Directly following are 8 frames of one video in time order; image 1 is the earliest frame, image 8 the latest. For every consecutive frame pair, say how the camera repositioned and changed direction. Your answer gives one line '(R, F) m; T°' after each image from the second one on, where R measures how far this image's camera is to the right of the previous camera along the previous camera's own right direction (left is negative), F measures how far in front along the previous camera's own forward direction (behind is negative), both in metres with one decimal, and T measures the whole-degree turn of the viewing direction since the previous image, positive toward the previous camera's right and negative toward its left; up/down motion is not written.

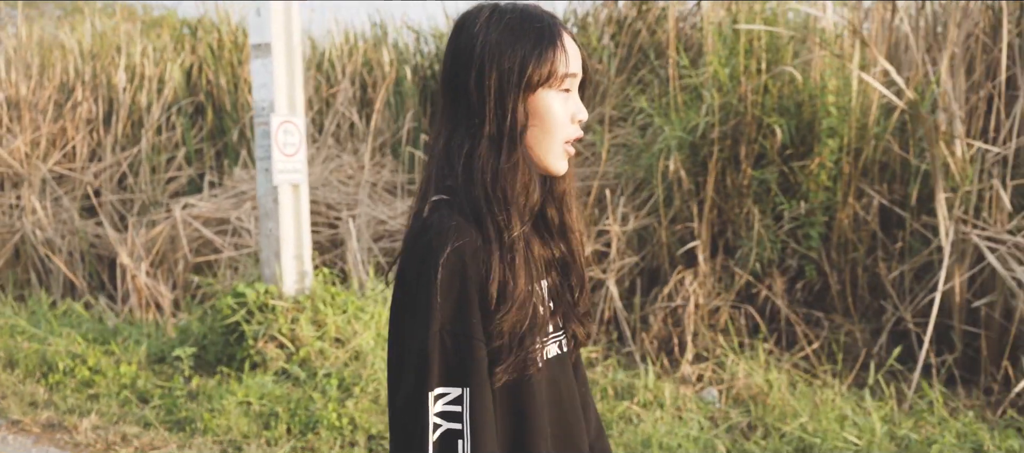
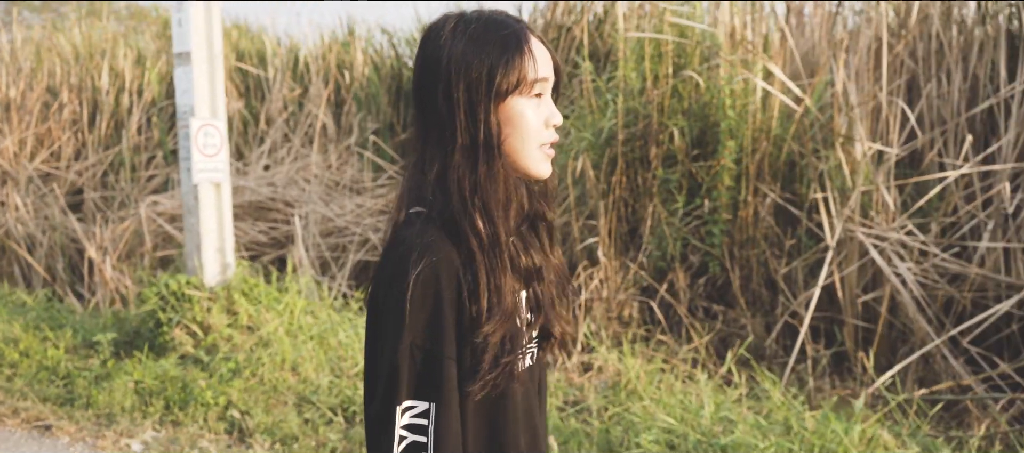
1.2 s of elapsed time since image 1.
(+0.6, -0.2) m; -2°
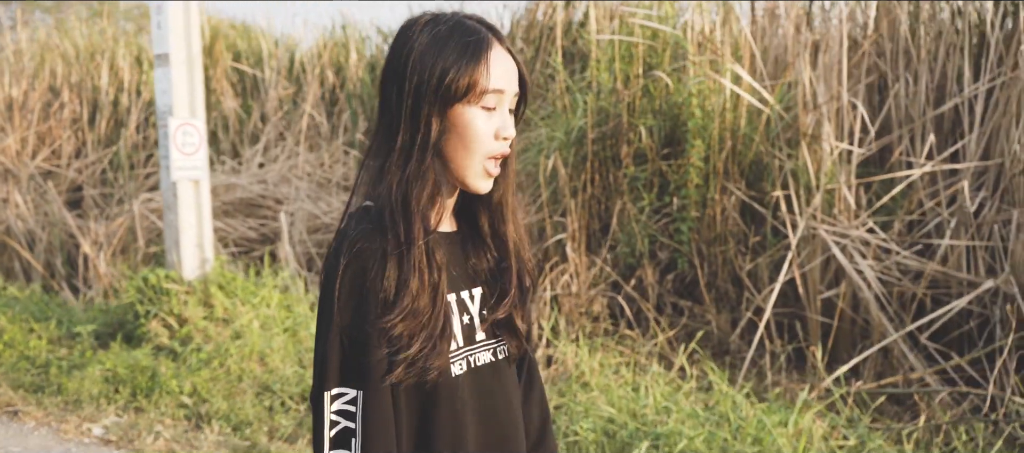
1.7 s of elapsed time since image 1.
(+0.2, -0.1) m; -1°
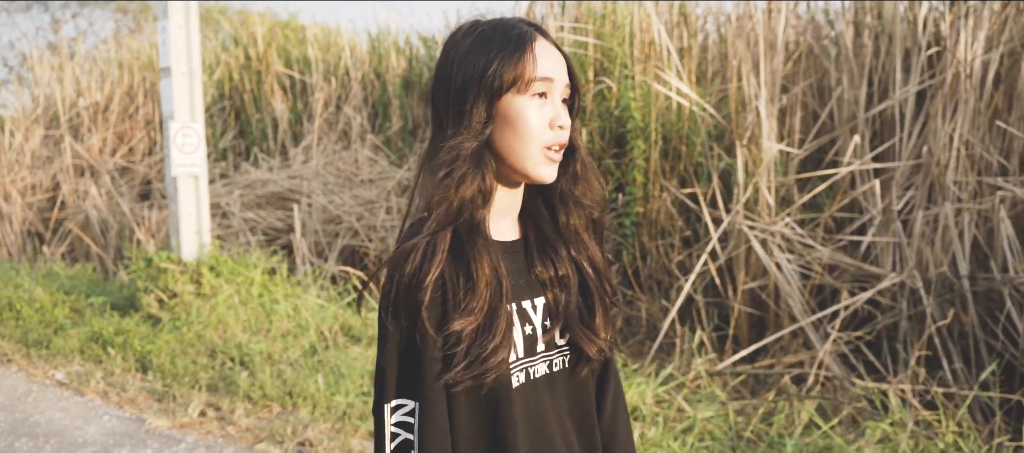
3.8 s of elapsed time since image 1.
(+0.8, -0.4) m; -8°
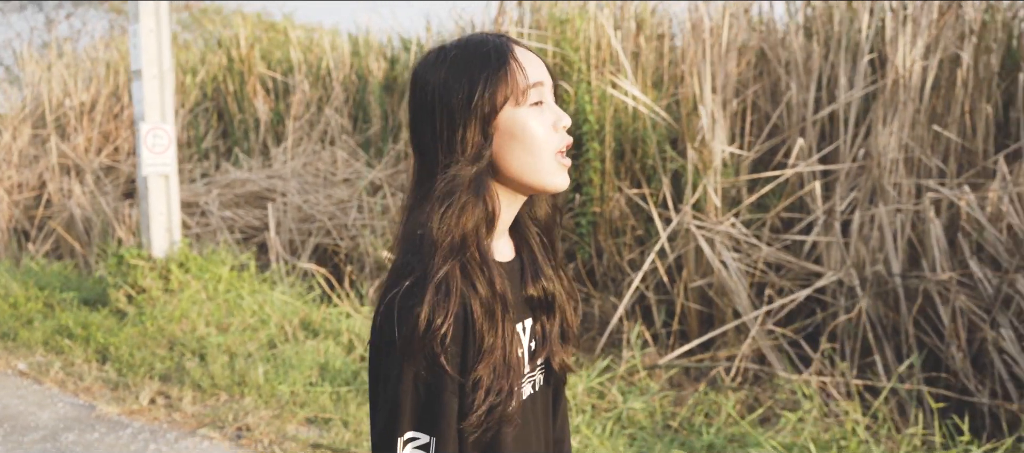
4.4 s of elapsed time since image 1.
(+0.2, -0.1) m; 0°
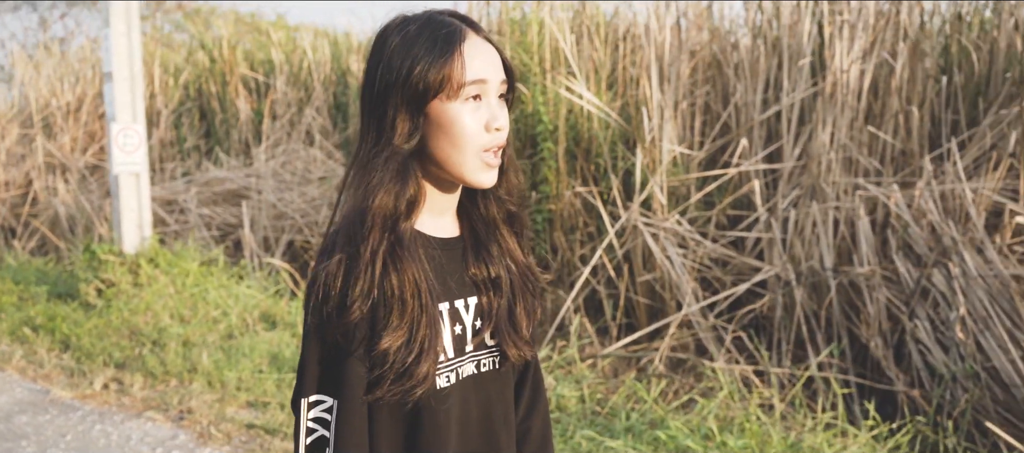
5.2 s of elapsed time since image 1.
(+0.2, -0.2) m; 0°
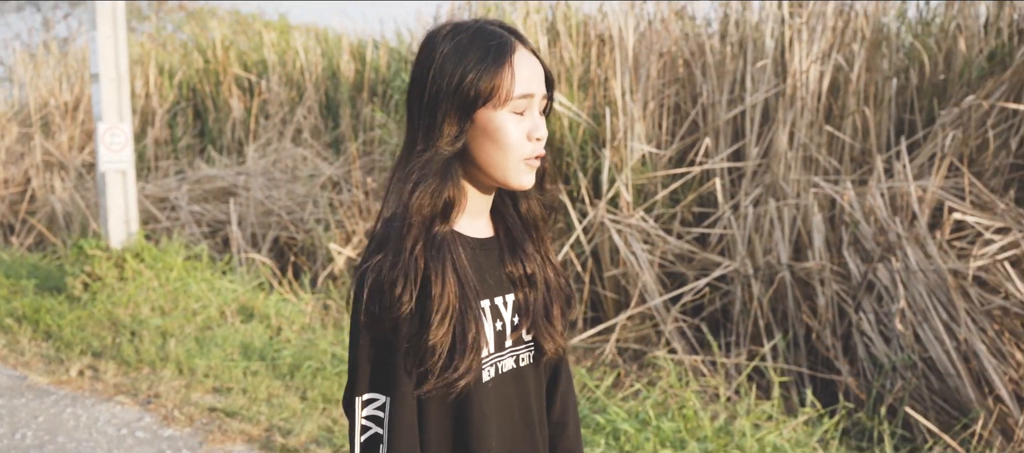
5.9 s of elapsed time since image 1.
(+0.2, -0.1) m; 0°
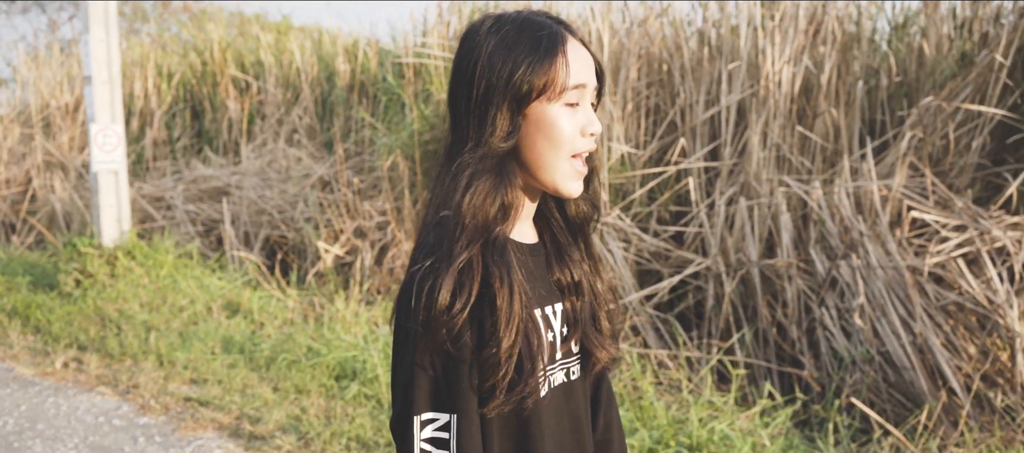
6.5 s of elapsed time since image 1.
(+0.2, -0.1) m; 0°
